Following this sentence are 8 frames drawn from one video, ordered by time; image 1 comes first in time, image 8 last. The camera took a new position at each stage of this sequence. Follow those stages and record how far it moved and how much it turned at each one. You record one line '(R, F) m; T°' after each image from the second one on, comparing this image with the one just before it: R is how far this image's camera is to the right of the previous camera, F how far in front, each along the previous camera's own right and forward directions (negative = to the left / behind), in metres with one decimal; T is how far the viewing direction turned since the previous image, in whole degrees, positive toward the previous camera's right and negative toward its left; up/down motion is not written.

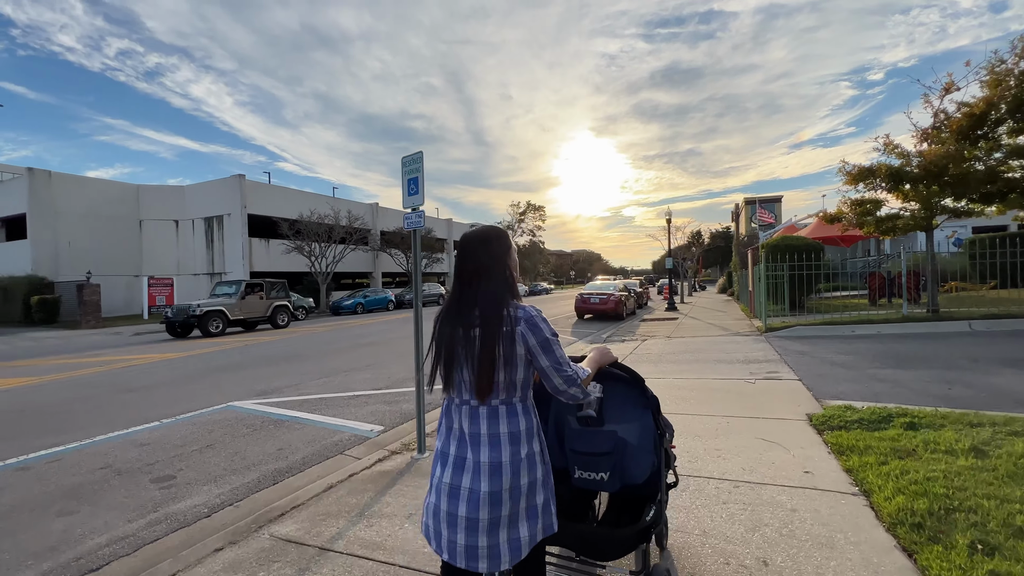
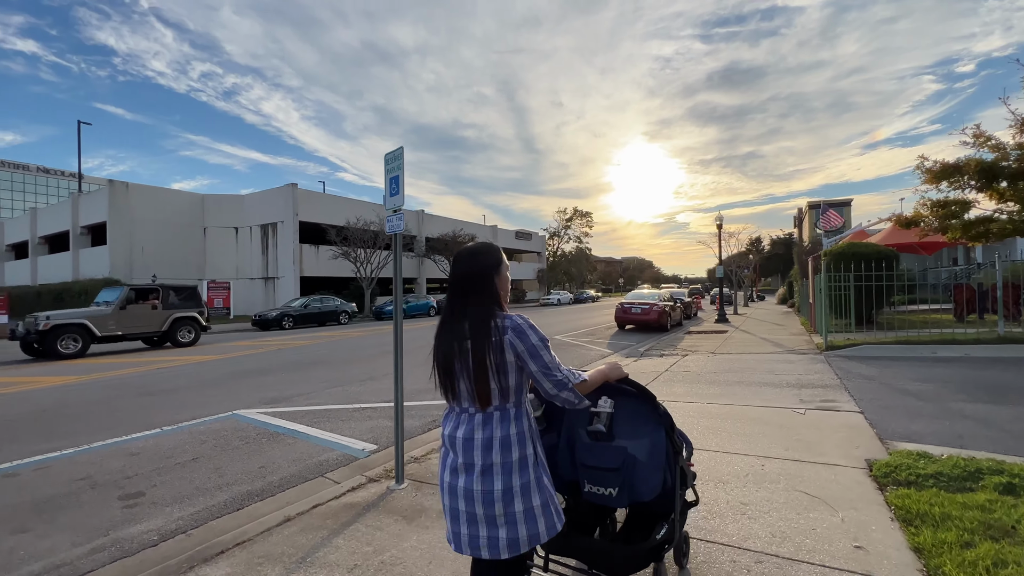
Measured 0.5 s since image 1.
(+0.5, +0.6) m; -6°
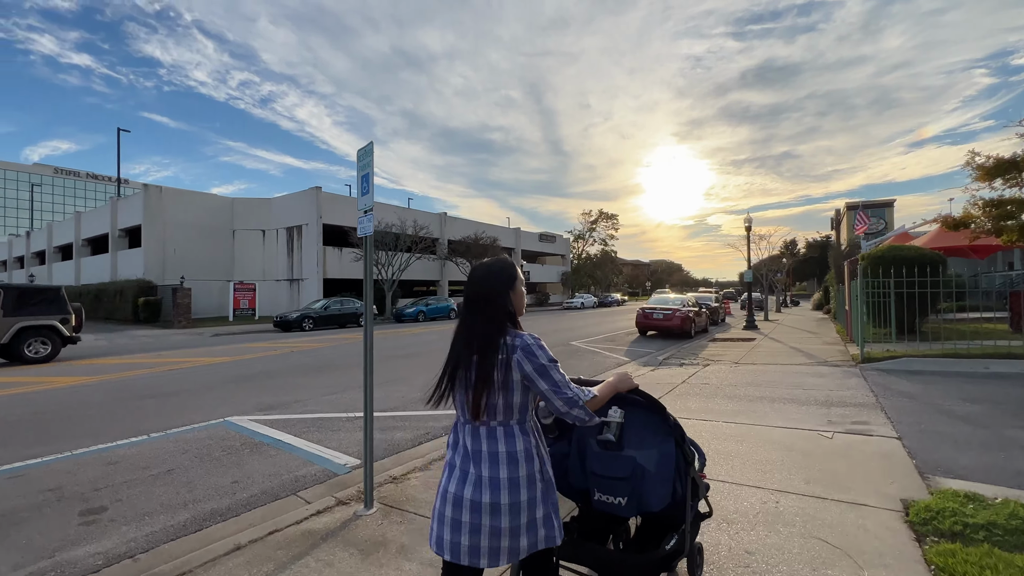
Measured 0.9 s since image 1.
(+0.4, +0.4) m; -3°
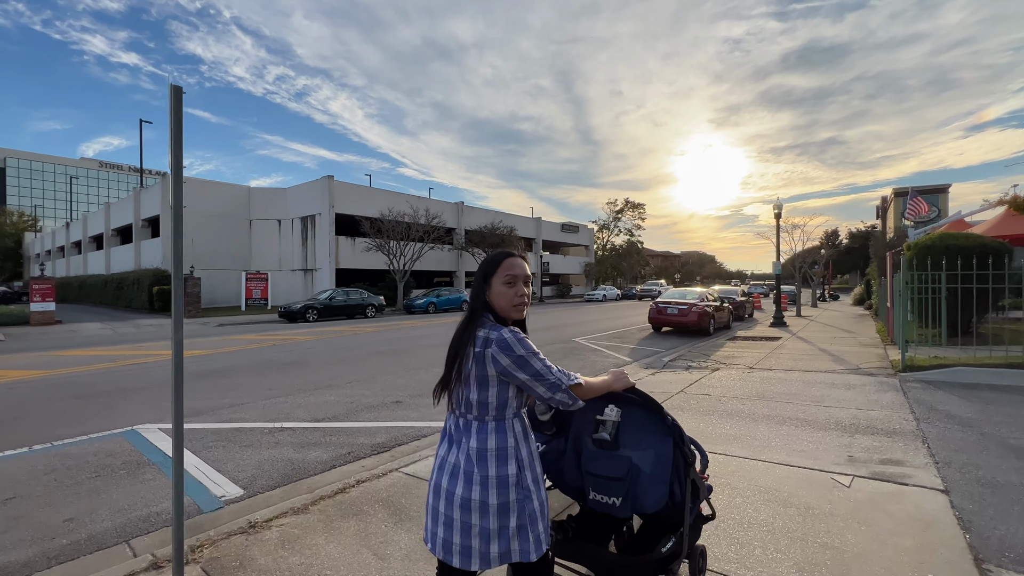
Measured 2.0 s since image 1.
(+1.0, +1.1) m; -4°
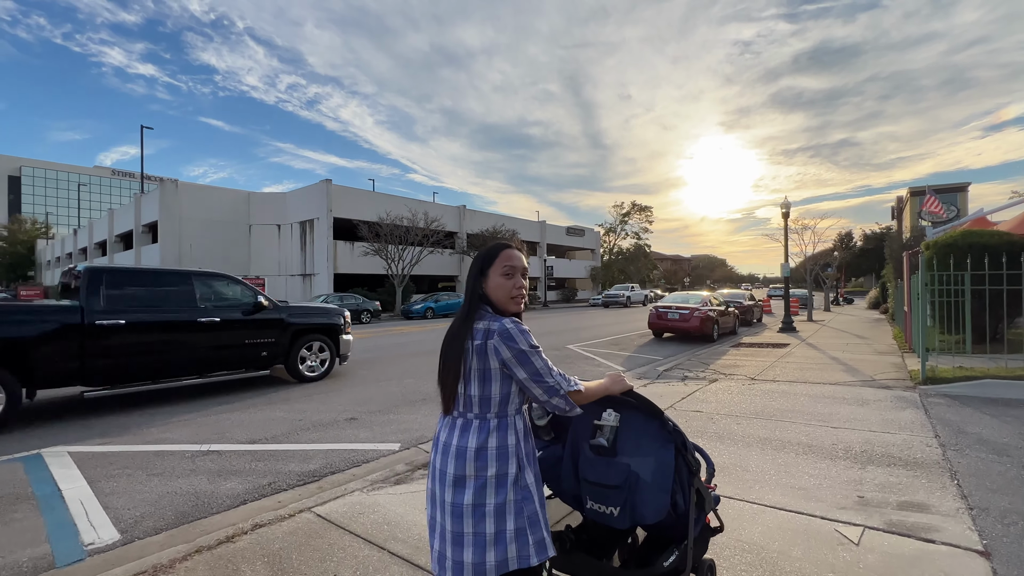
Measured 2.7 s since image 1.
(+0.6, +0.7) m; -1°
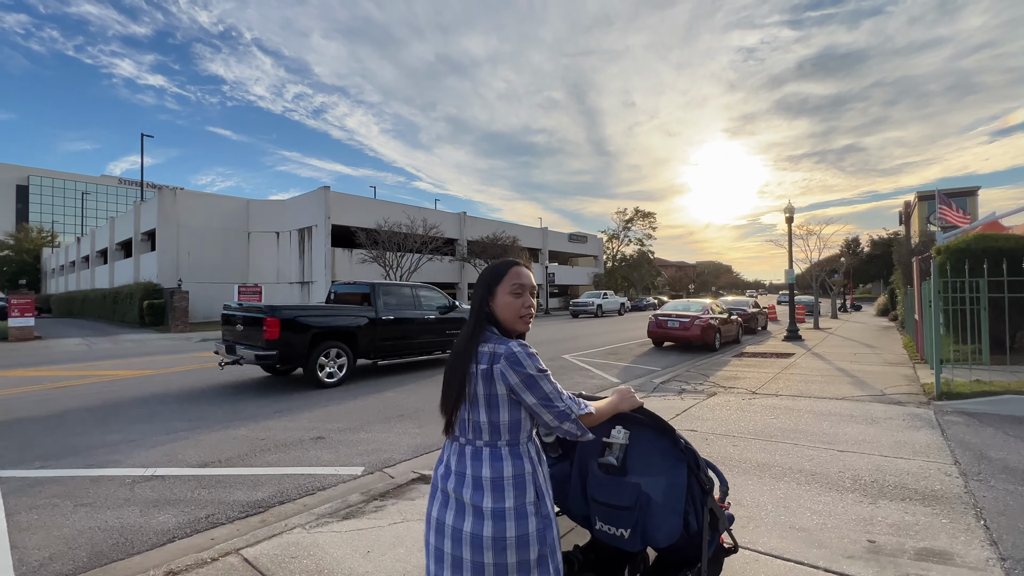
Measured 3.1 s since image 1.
(+0.3, +0.4) m; -1°
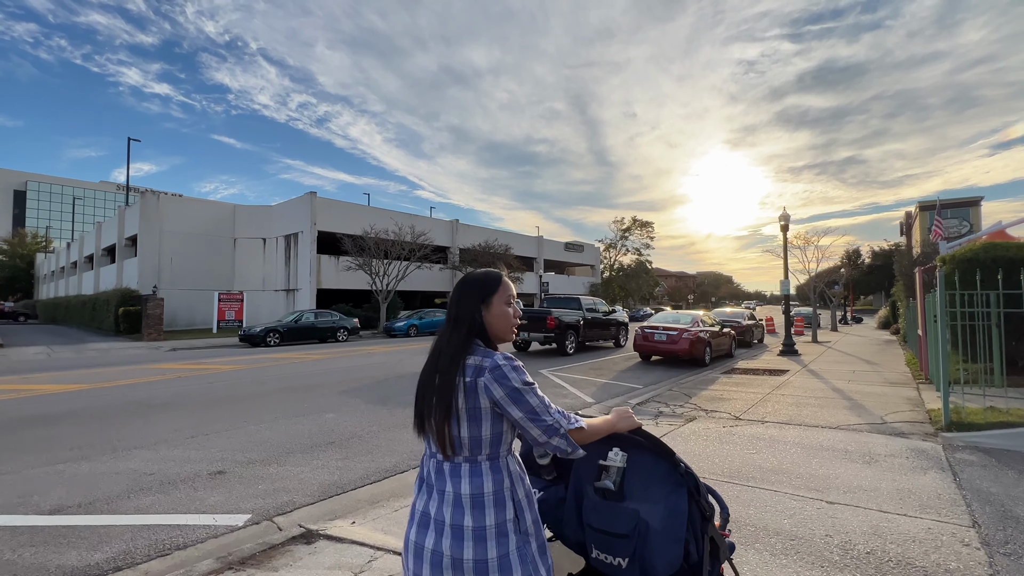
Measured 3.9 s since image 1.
(+0.7, +0.8) m; 0°
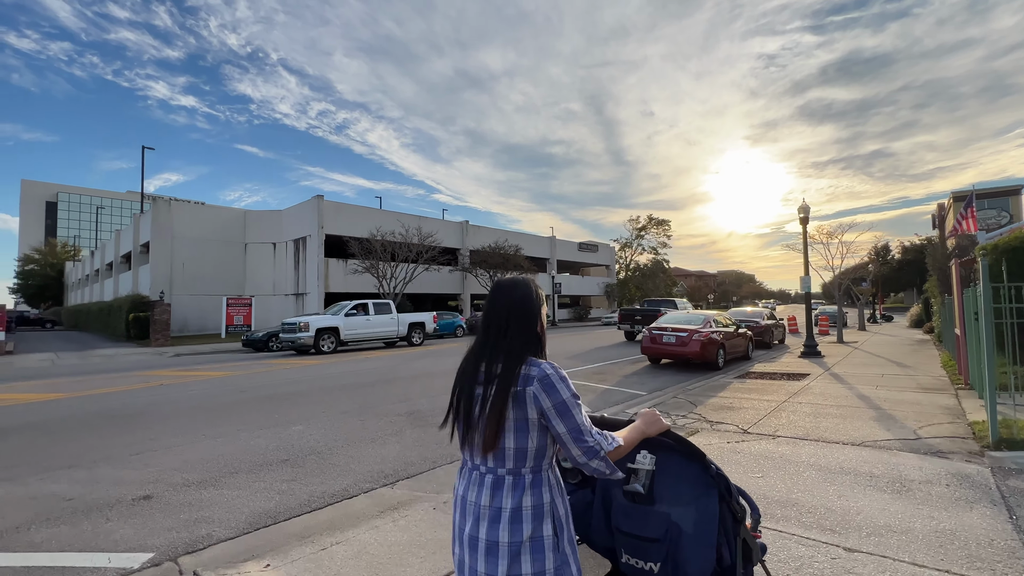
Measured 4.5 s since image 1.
(+0.6, +0.7) m; -2°
